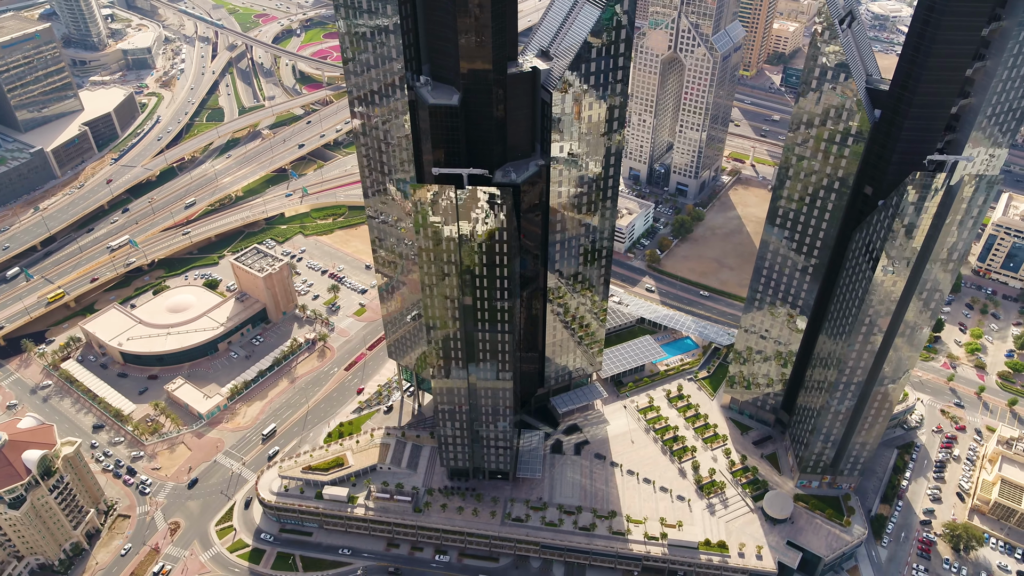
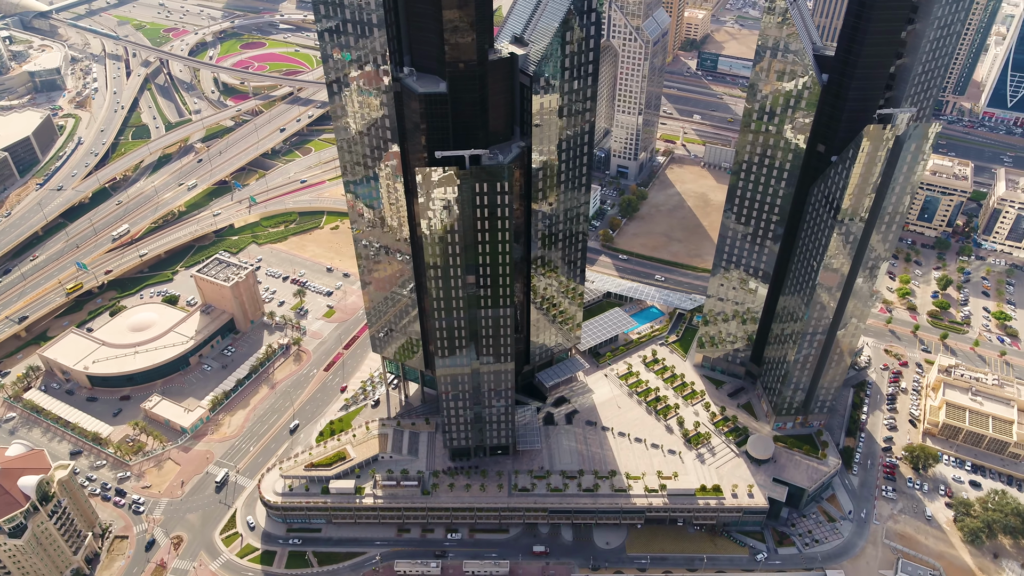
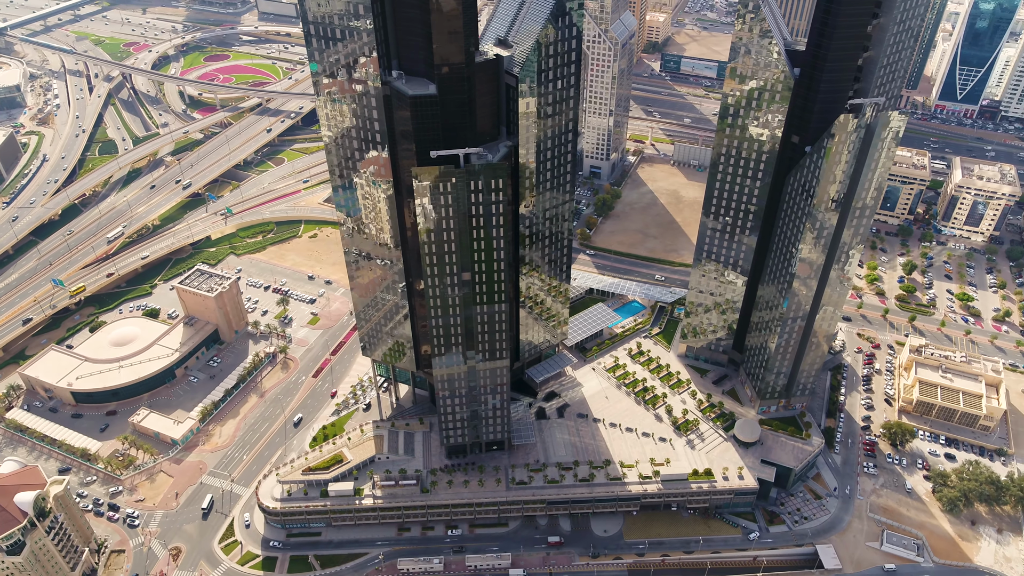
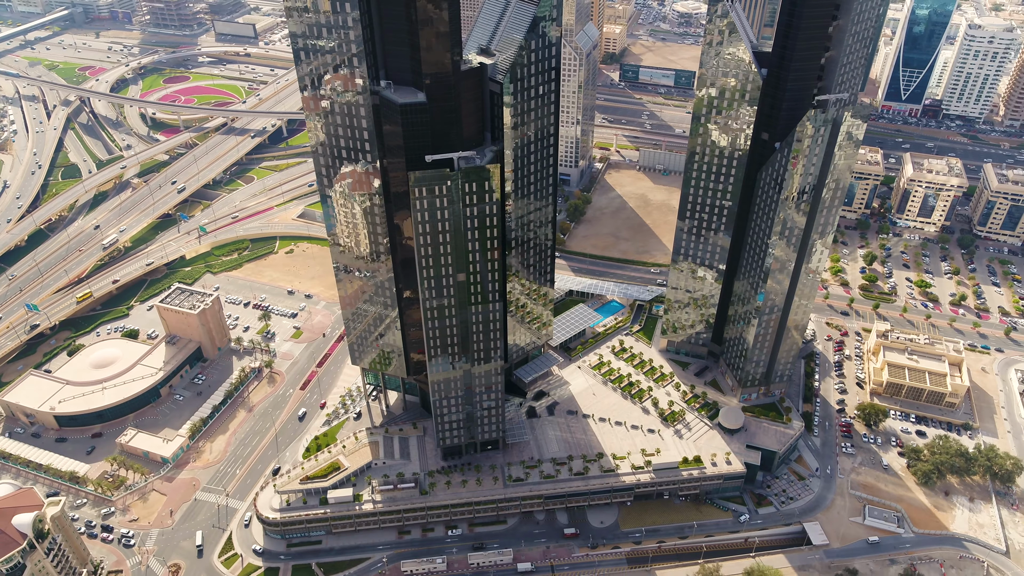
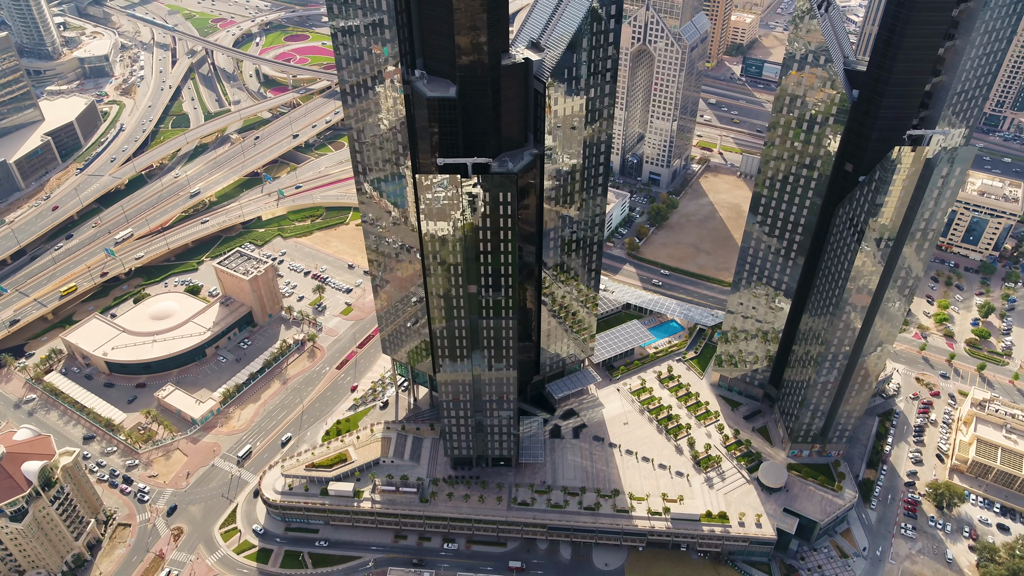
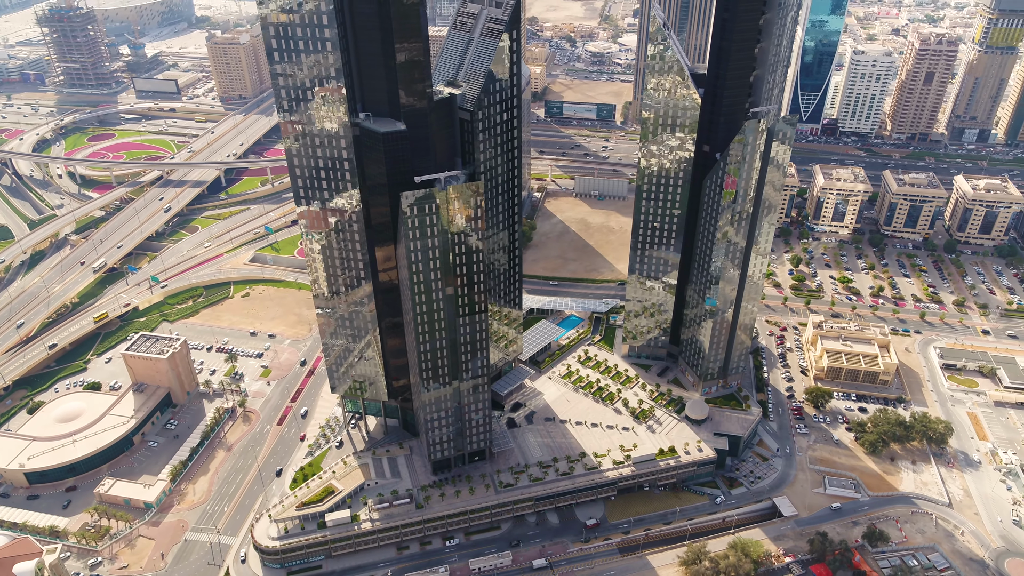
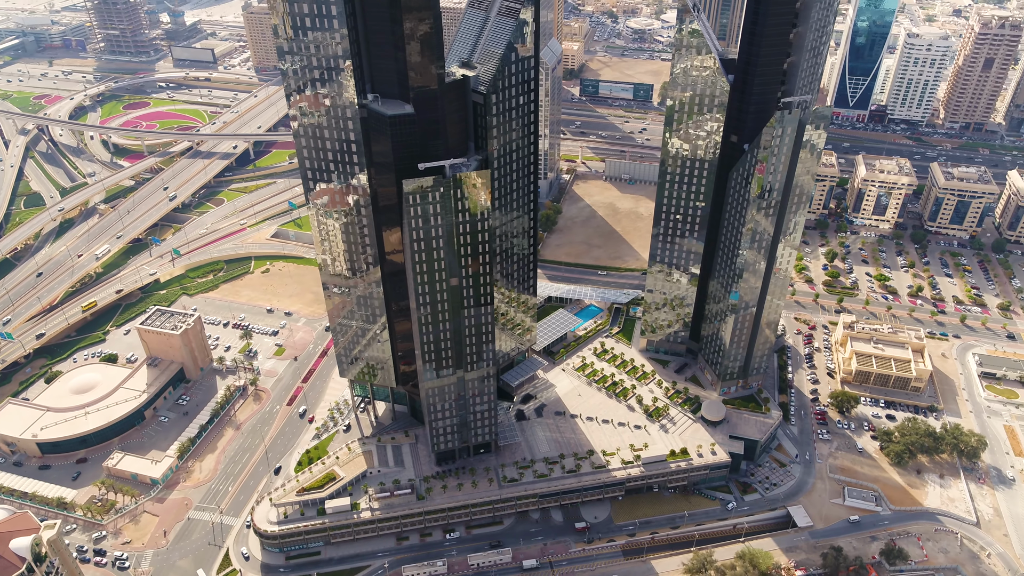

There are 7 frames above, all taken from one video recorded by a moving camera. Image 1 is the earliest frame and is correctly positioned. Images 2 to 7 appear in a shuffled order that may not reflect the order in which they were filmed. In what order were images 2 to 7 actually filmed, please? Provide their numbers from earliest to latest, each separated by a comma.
5, 2, 3, 4, 7, 6
